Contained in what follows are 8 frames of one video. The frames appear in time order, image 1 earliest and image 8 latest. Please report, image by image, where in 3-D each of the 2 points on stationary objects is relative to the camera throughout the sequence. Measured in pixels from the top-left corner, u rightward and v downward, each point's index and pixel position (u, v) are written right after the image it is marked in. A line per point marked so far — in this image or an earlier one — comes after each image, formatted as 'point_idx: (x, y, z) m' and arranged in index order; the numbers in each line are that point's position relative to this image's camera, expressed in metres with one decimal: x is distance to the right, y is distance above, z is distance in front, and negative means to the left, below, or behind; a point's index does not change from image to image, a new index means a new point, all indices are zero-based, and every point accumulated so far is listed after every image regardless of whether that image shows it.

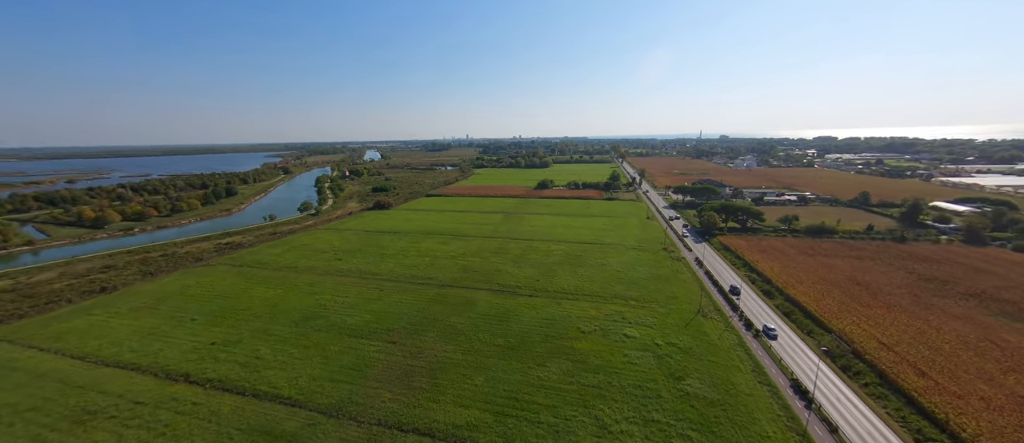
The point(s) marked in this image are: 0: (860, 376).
0: (+20.5, -9.1, +19.0) m
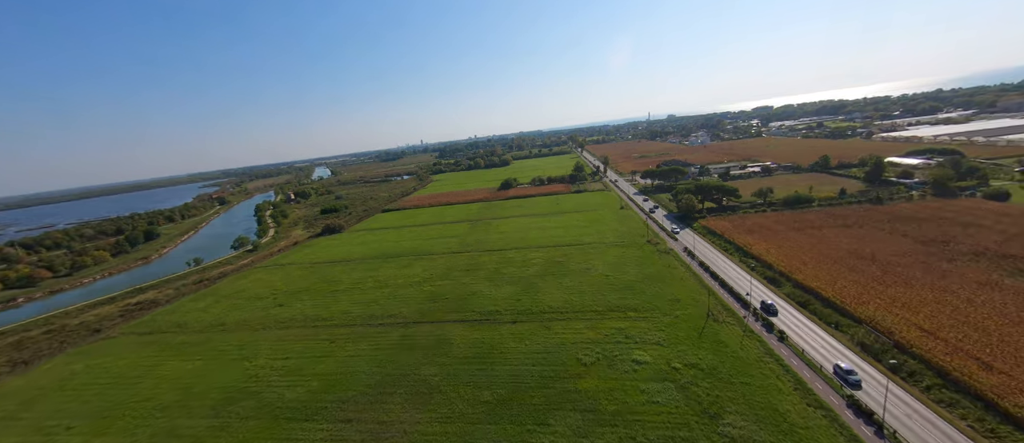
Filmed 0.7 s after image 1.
0: (+20.1, -7.8, +16.1) m
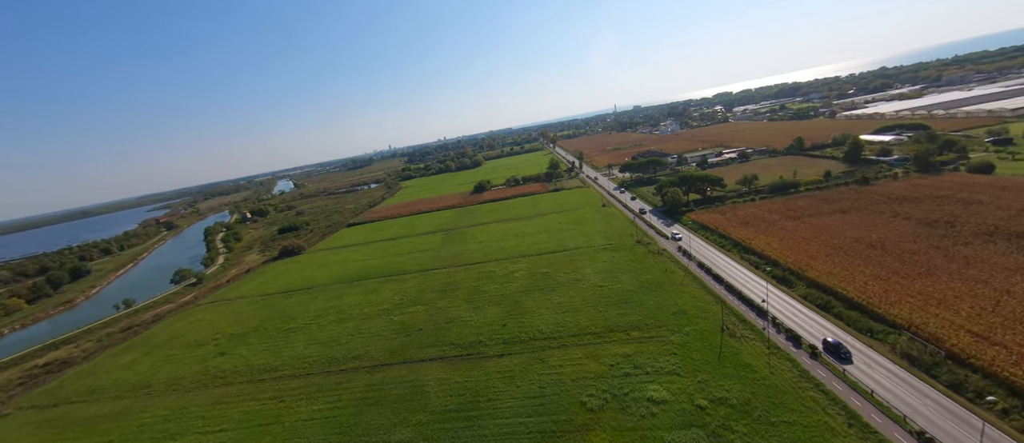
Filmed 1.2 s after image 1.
0: (+19.7, -7.4, +13.4) m
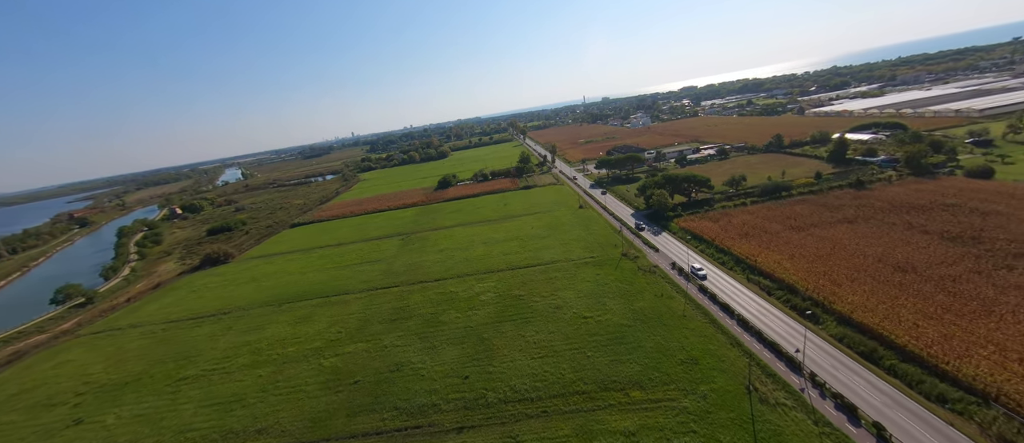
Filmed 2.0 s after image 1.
0: (+18.5, -8.9, +9.3) m
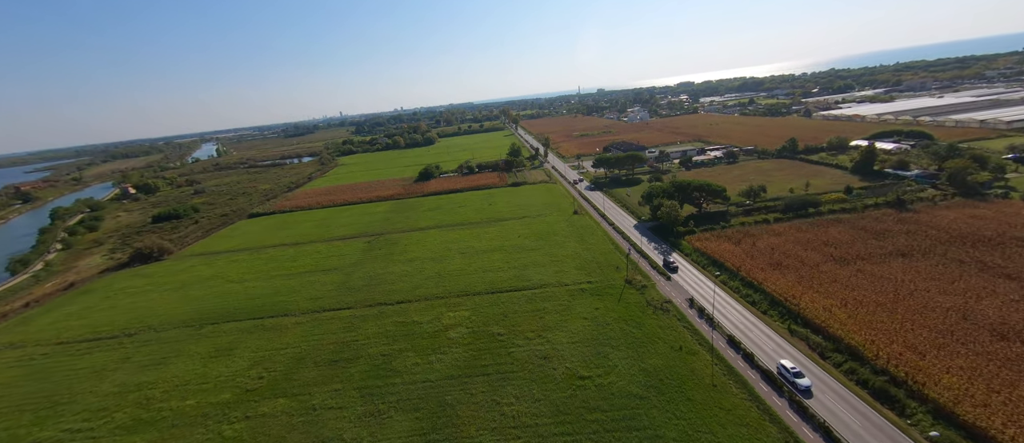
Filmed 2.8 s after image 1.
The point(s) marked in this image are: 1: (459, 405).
0: (+17.4, -11.5, +4.2) m
1: (-2.6, -9.7, +17.0) m
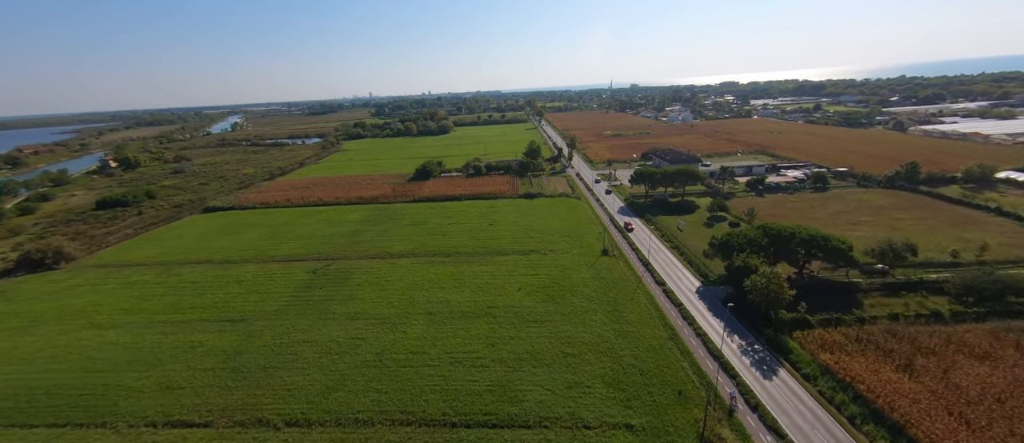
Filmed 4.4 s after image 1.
0: (+14.5, -17.1, -8.3) m
1: (-4.6, -13.3, +5.4) m
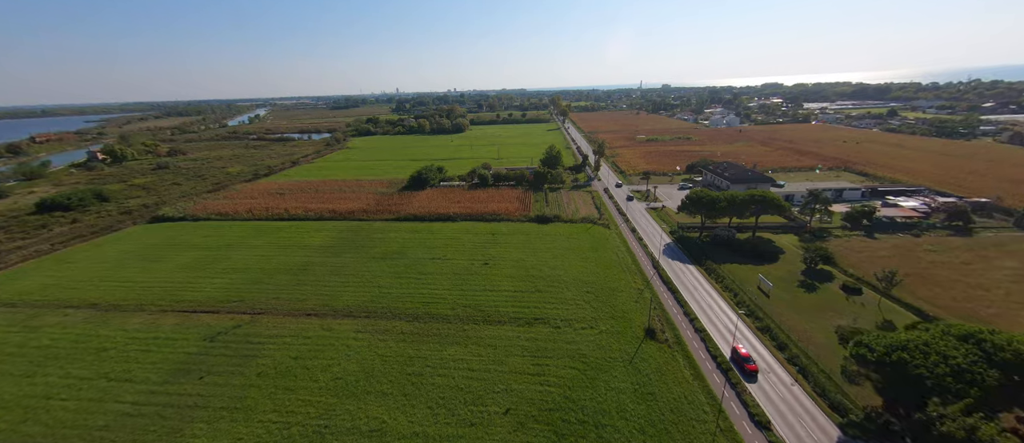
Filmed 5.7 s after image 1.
0: (+11.3, -21.0, -19.3) m
1: (-6.8, -16.5, -4.4) m
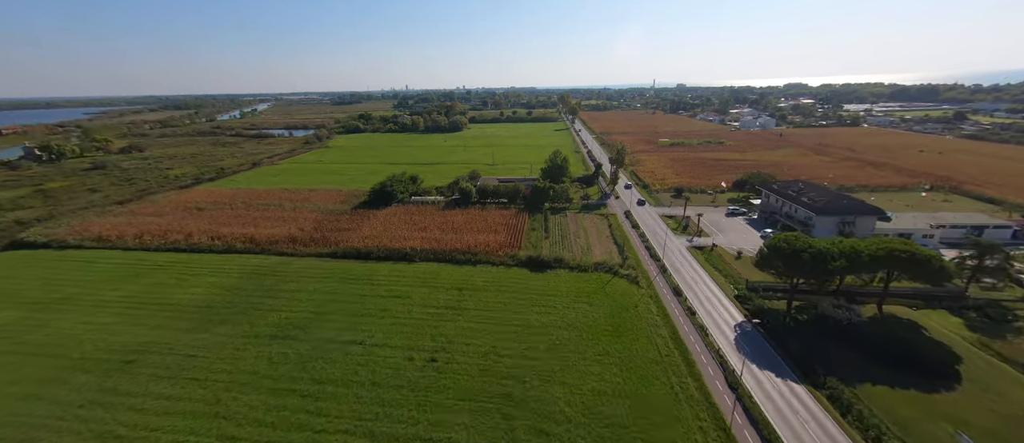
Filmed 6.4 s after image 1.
0: (+8.3, -24.7, -30.6) m
1: (-9.4, -19.7, -15.5) m
